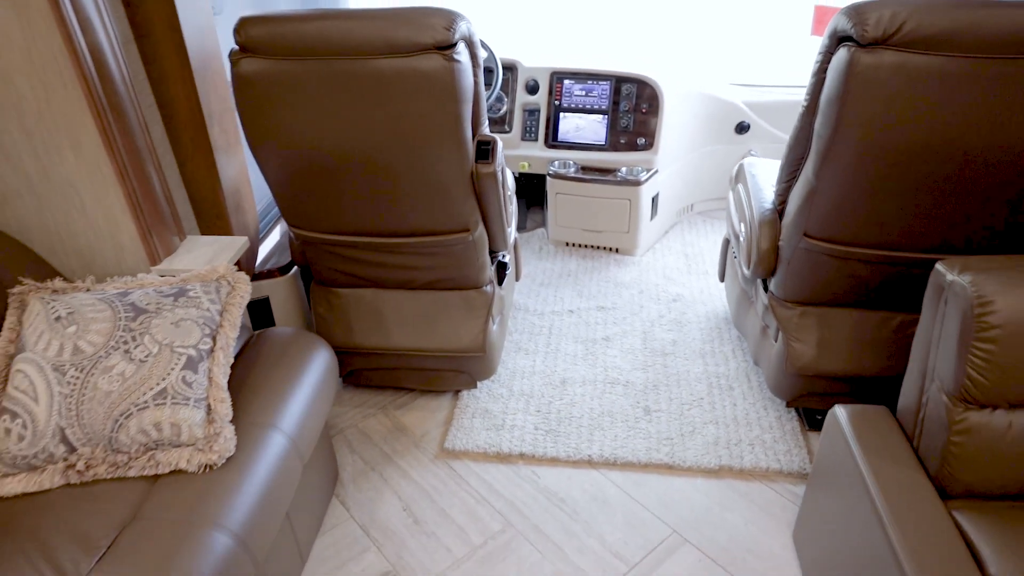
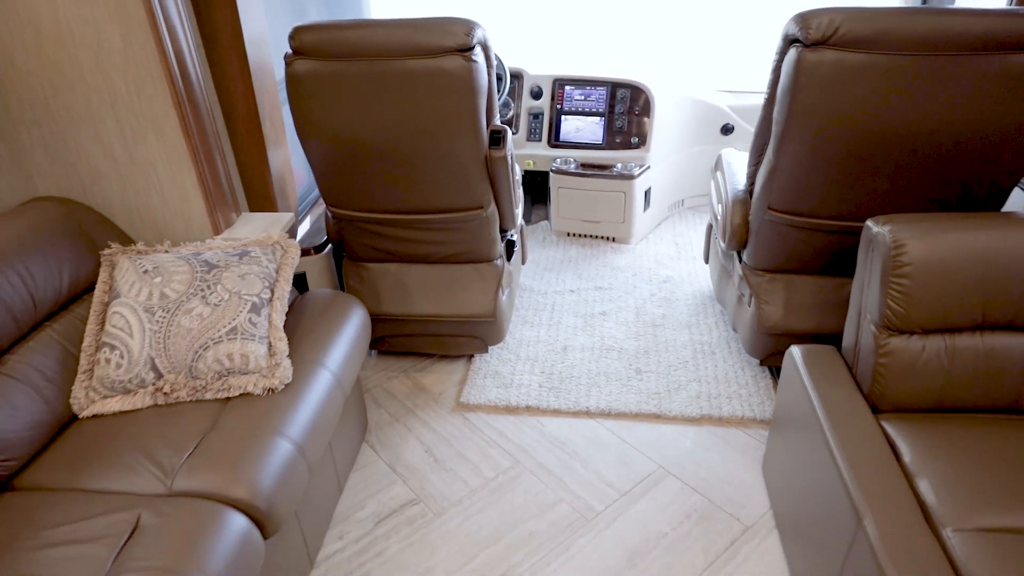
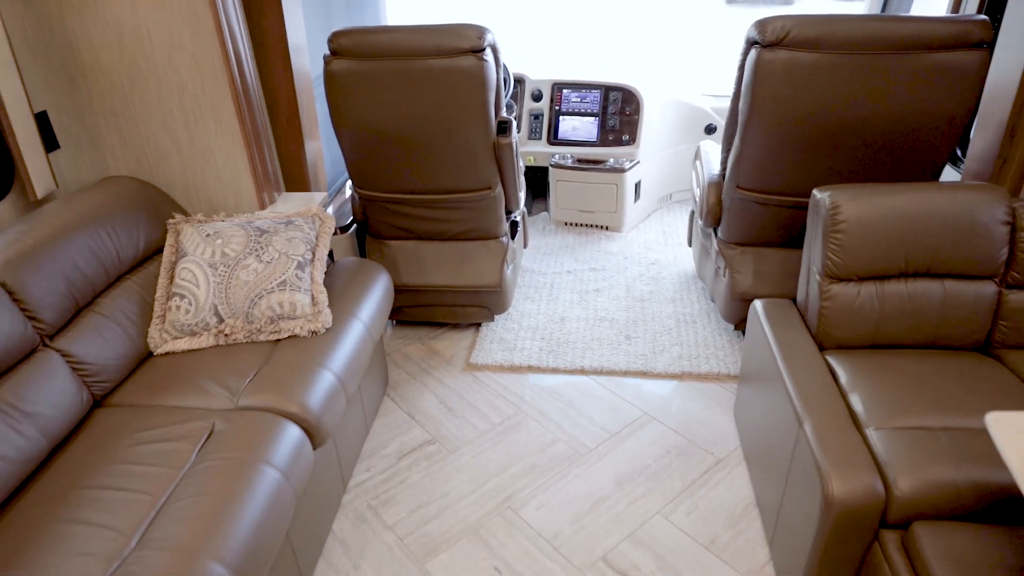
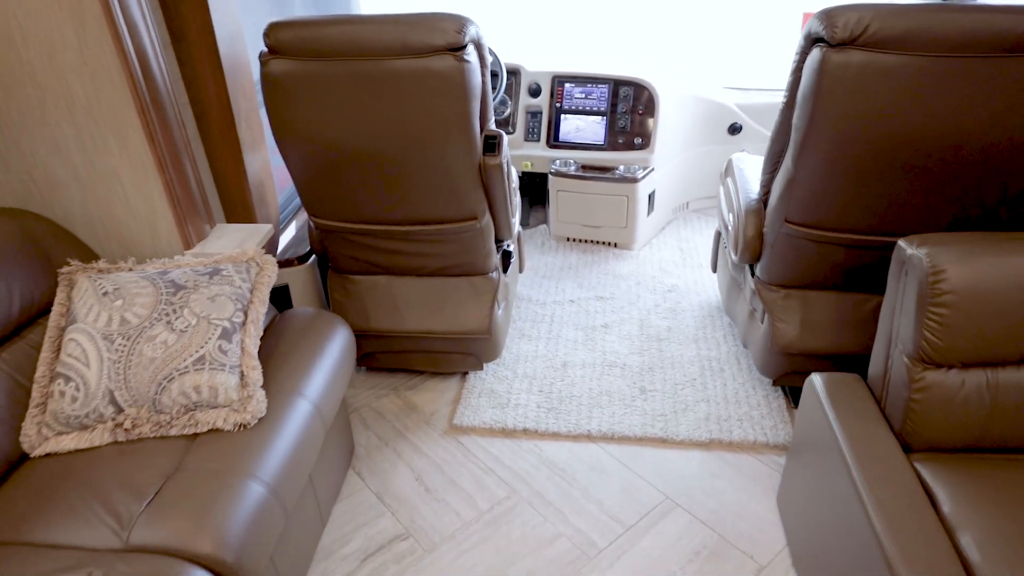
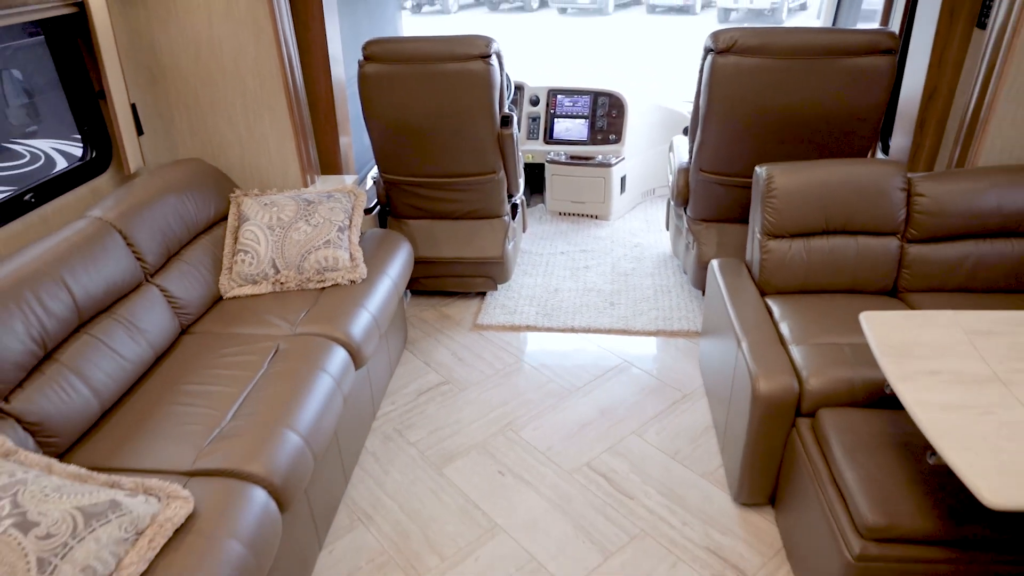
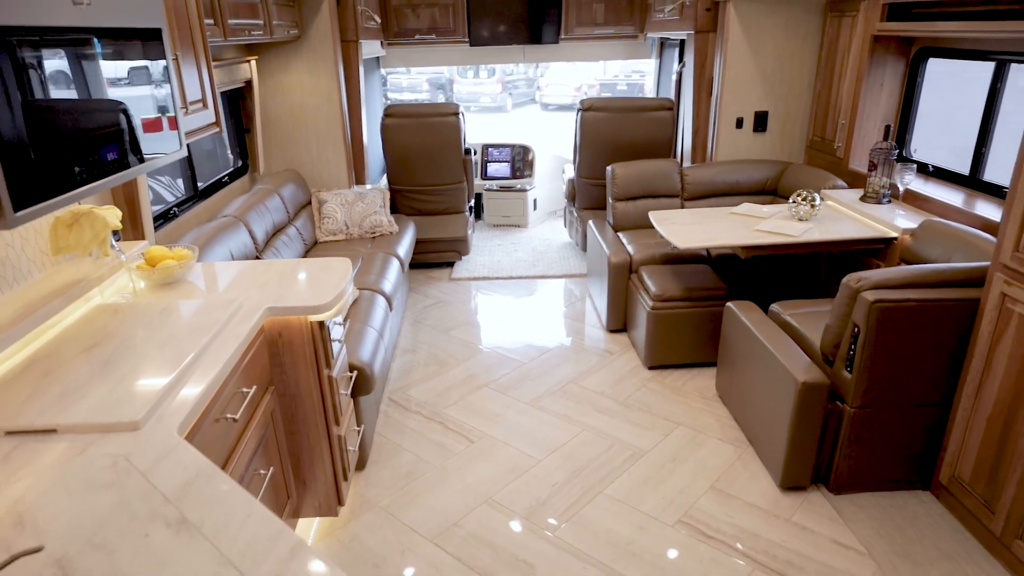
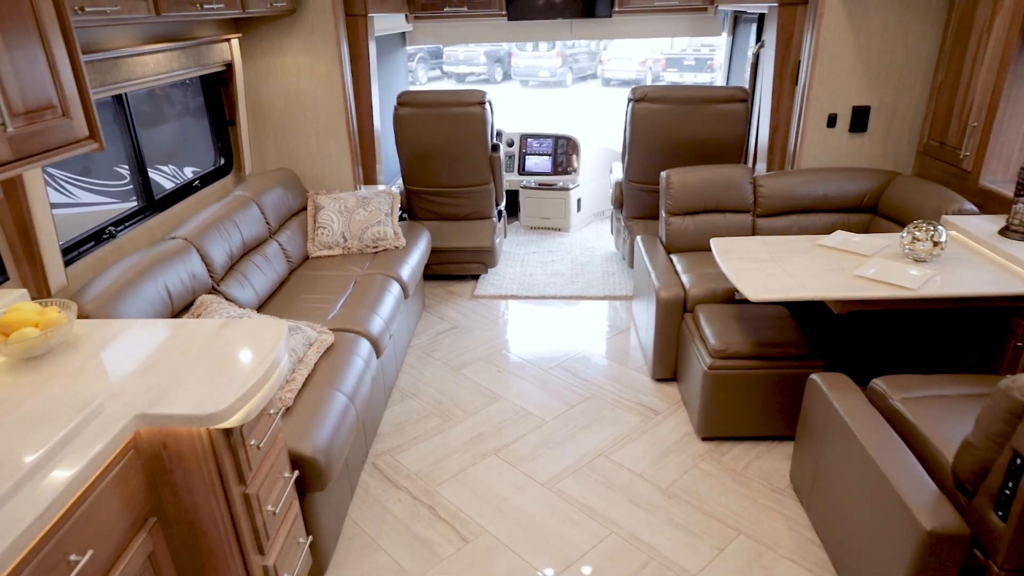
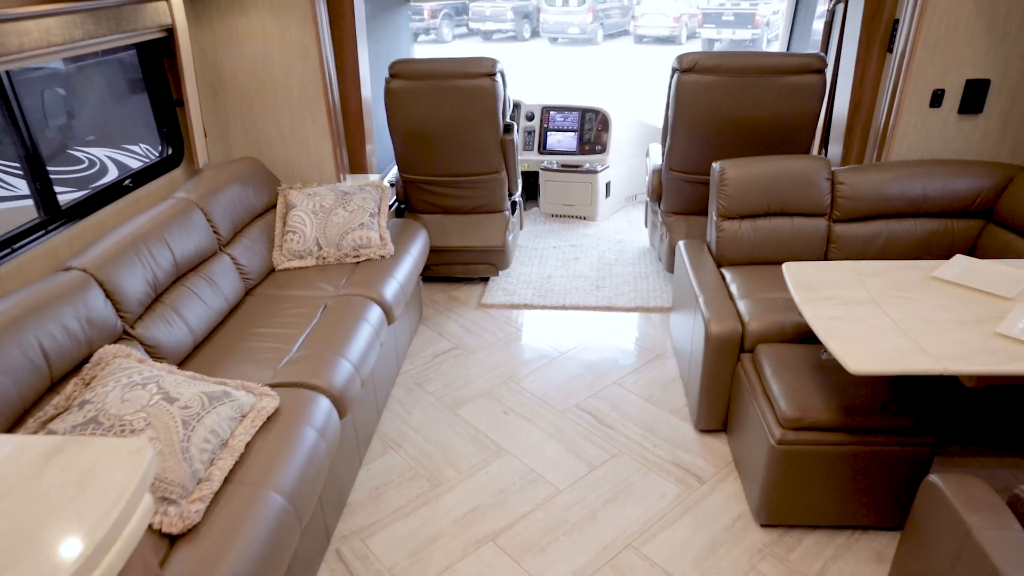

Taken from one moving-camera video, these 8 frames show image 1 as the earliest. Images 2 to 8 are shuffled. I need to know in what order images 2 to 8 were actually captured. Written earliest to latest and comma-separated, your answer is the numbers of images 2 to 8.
4, 2, 3, 5, 8, 7, 6
